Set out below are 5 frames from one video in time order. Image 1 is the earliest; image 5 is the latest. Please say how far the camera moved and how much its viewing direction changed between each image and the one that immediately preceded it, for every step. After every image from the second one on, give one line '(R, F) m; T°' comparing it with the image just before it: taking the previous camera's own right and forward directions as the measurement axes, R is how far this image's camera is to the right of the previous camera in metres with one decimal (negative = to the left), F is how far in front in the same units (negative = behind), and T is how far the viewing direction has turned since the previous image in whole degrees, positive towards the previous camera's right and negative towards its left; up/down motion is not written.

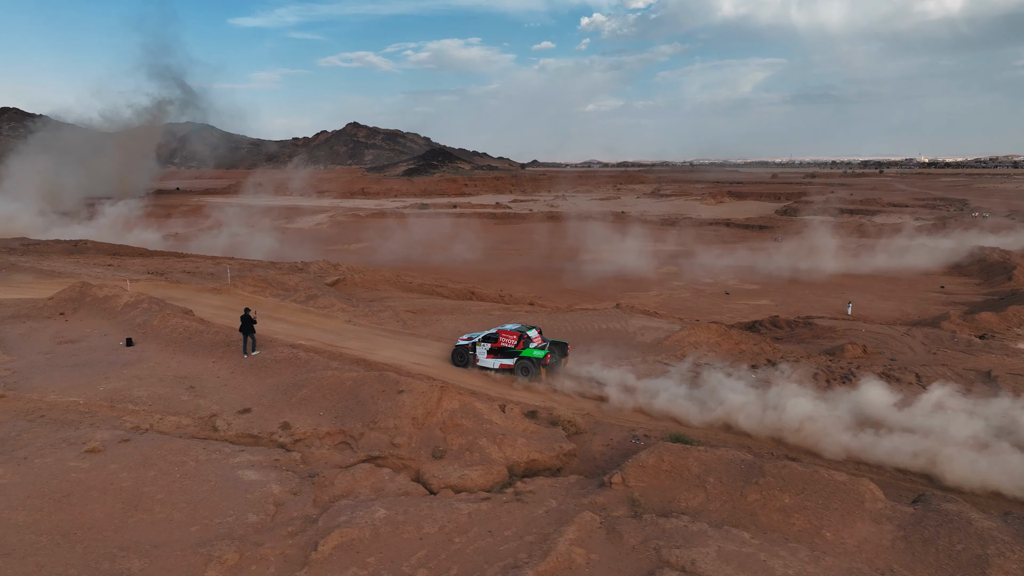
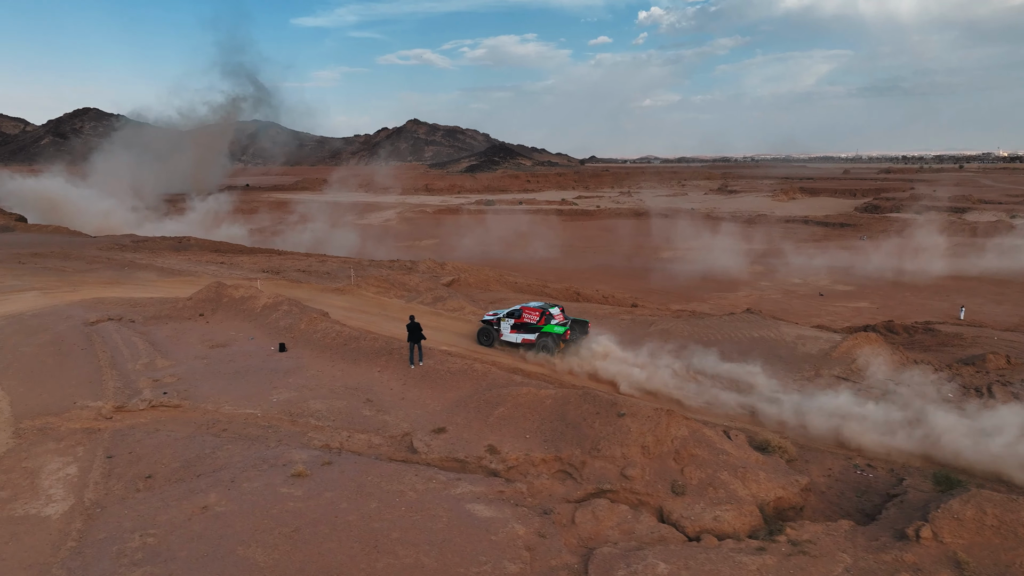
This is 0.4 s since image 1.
(-2.3, +1.0) m; -4°
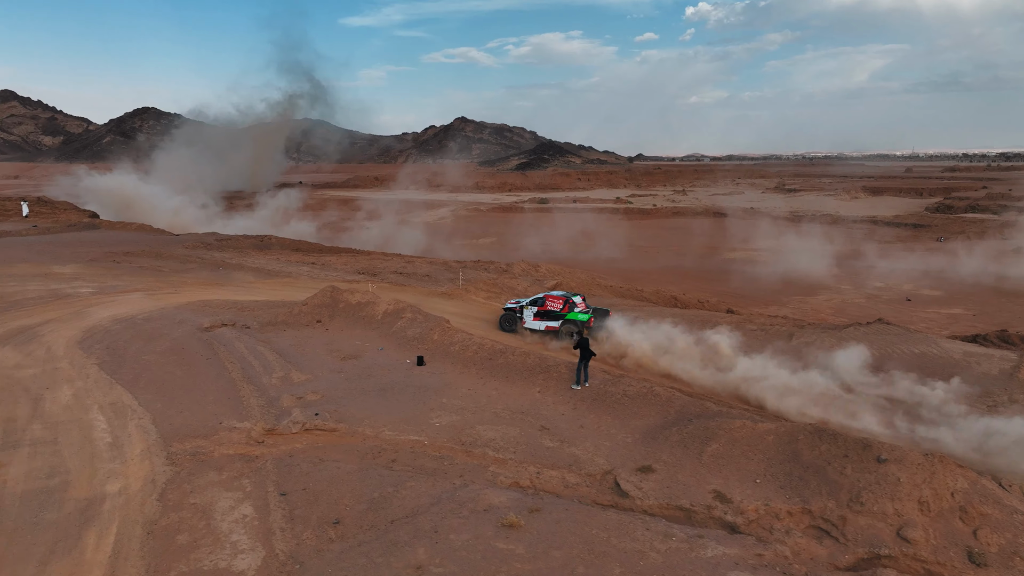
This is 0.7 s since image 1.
(-2.1, +1.2) m; -3°
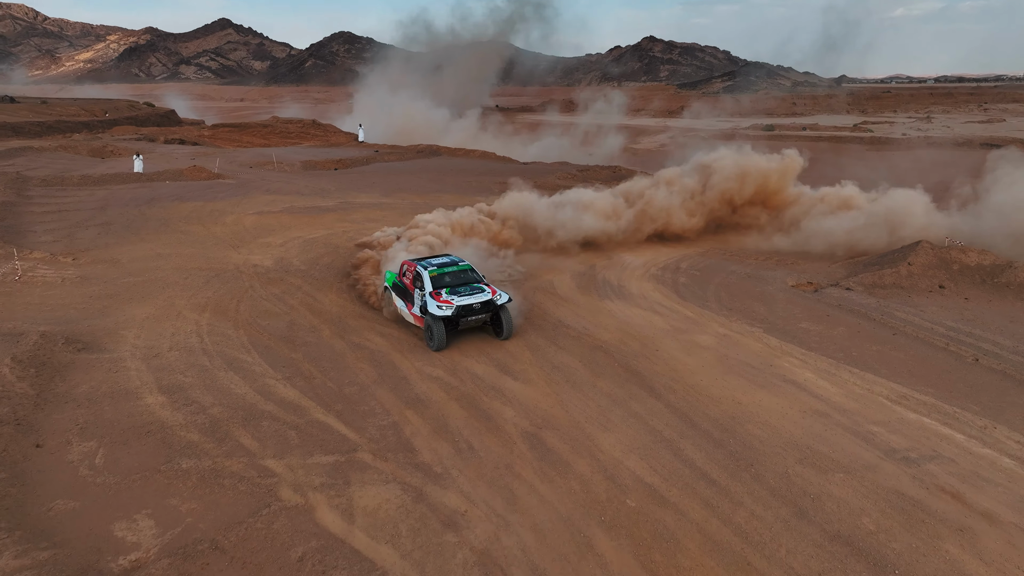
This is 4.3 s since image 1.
(-9.2, +1.5) m; -13°
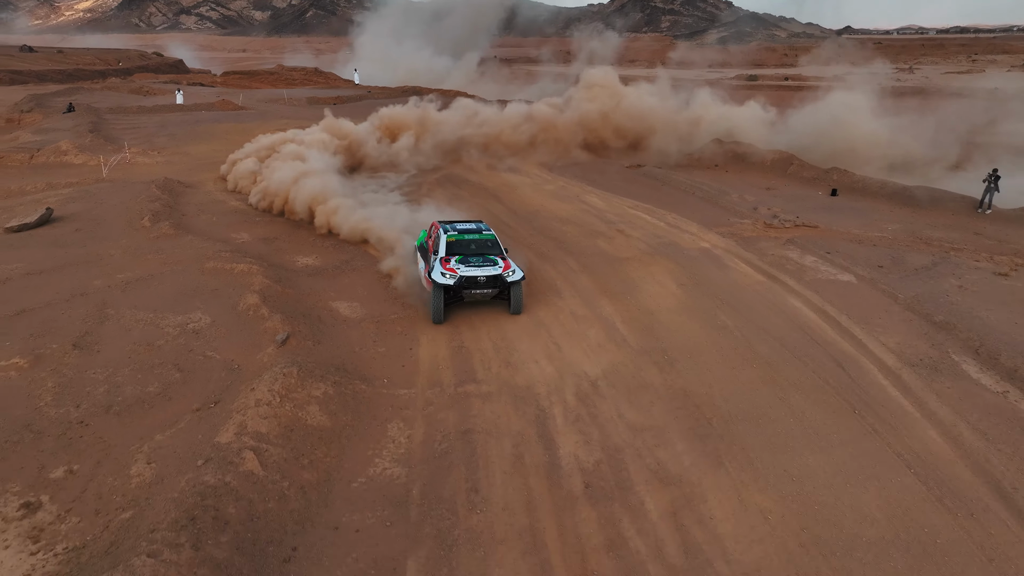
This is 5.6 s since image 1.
(+2.1, -7.6) m; 0°
